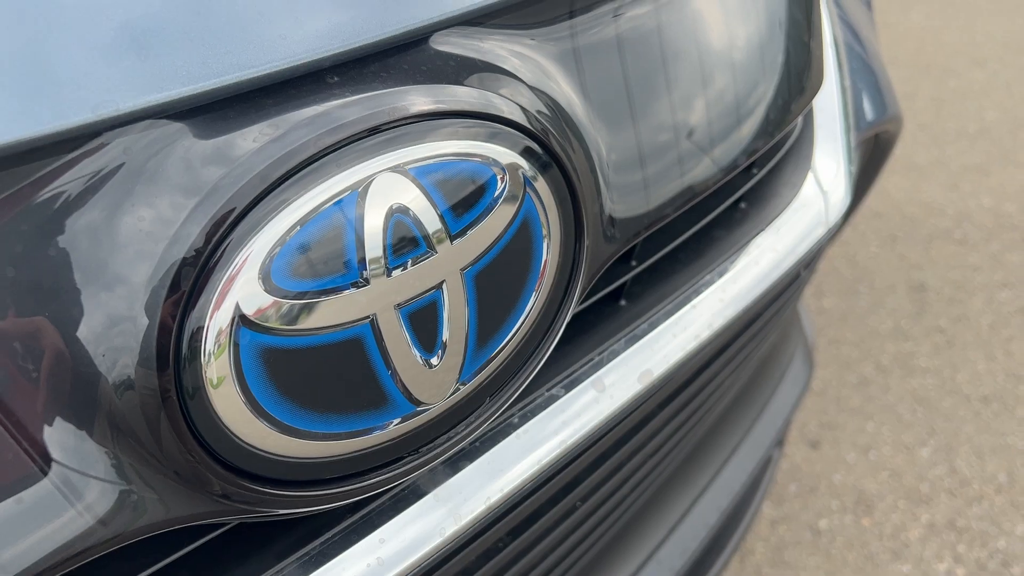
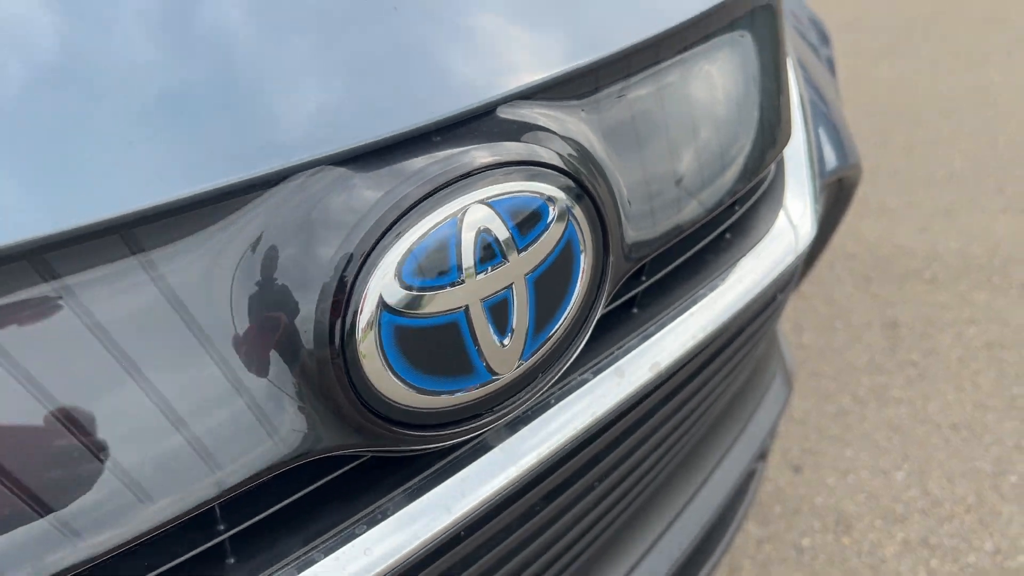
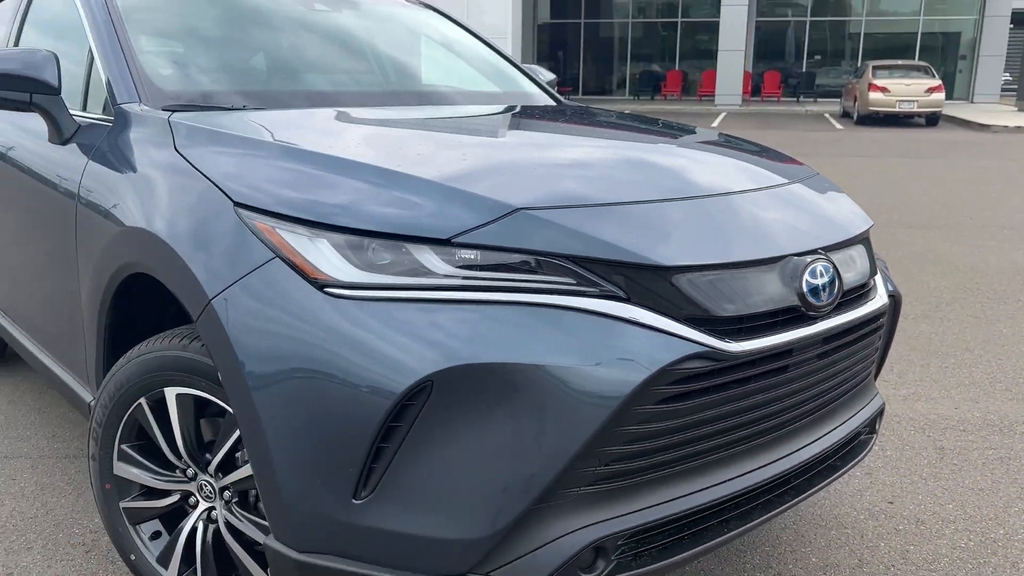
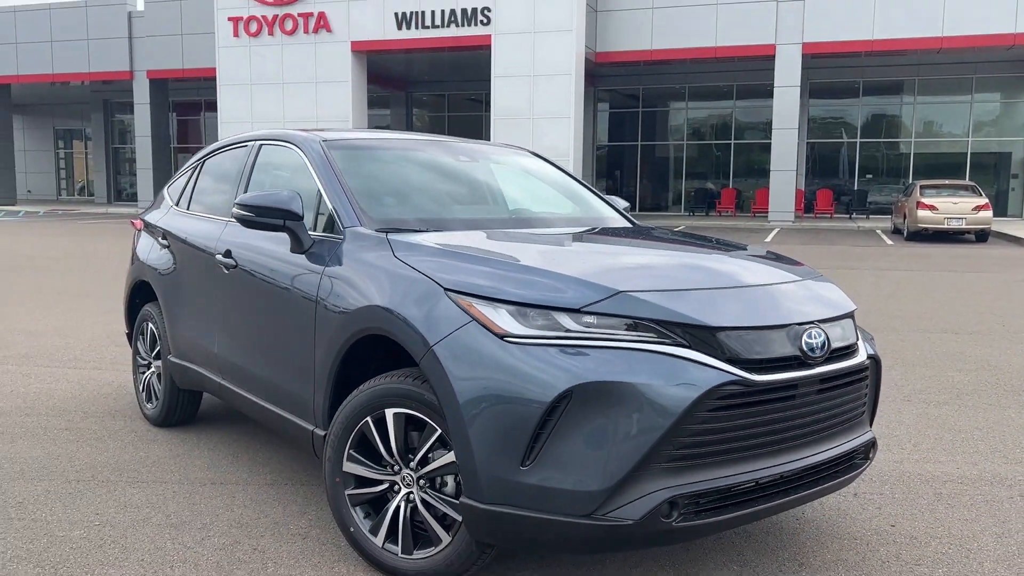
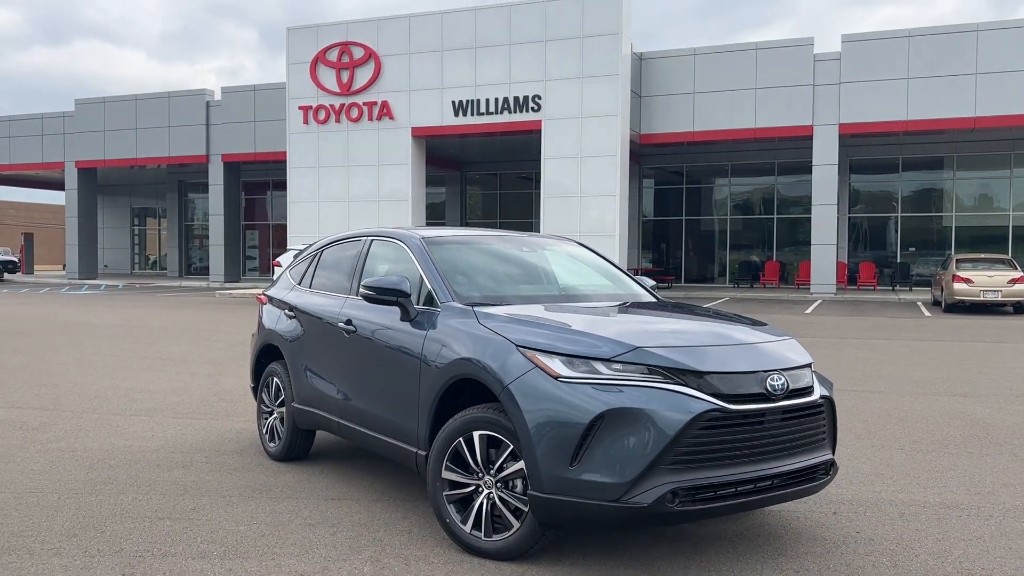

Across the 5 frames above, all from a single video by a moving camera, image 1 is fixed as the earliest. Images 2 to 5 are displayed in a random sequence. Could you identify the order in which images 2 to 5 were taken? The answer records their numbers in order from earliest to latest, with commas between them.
2, 3, 4, 5
